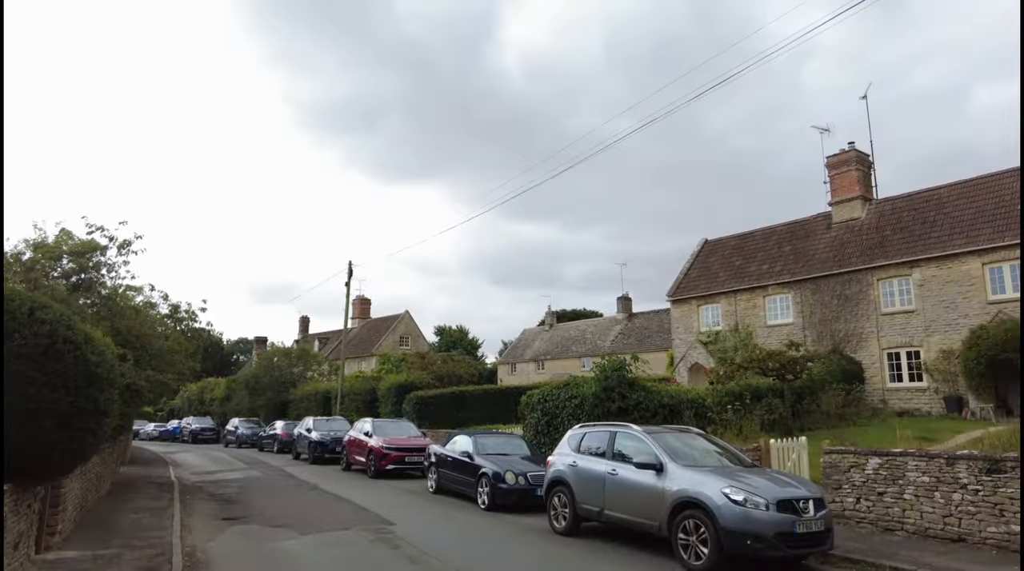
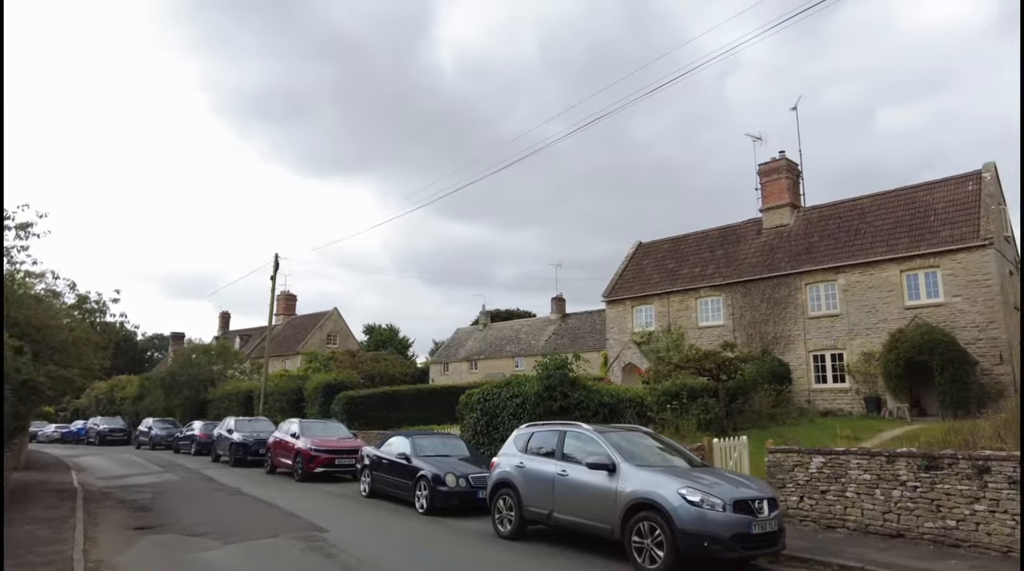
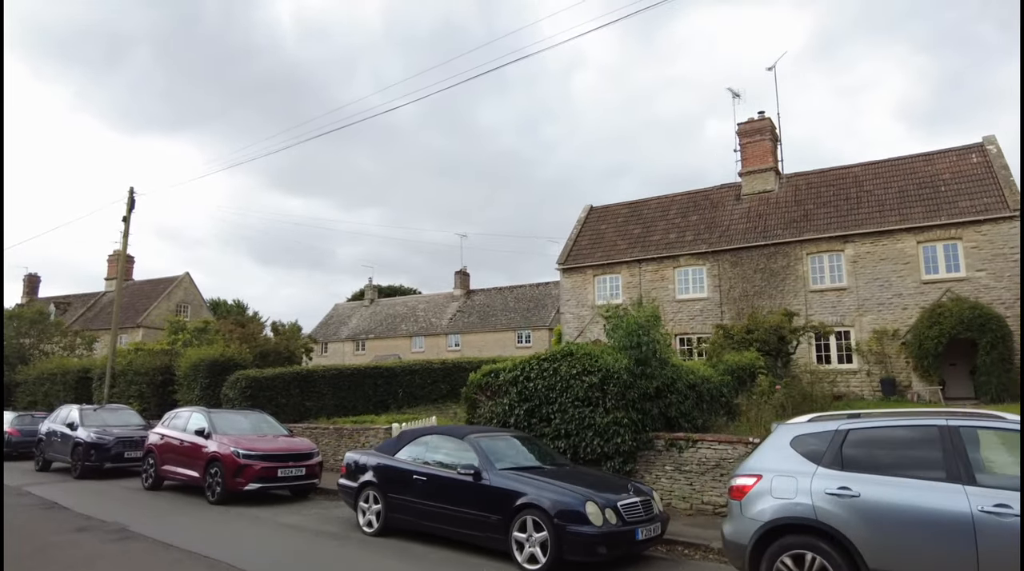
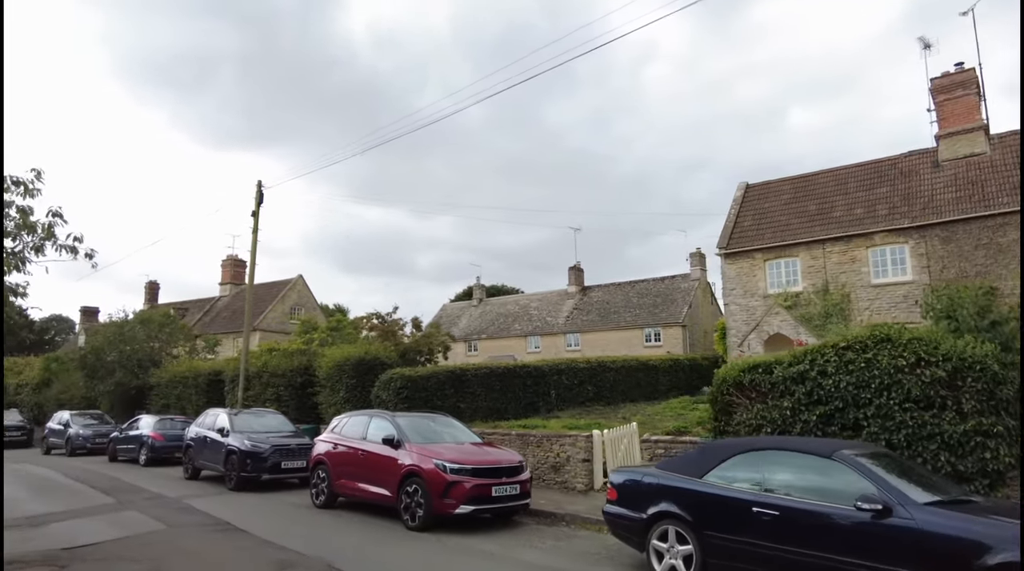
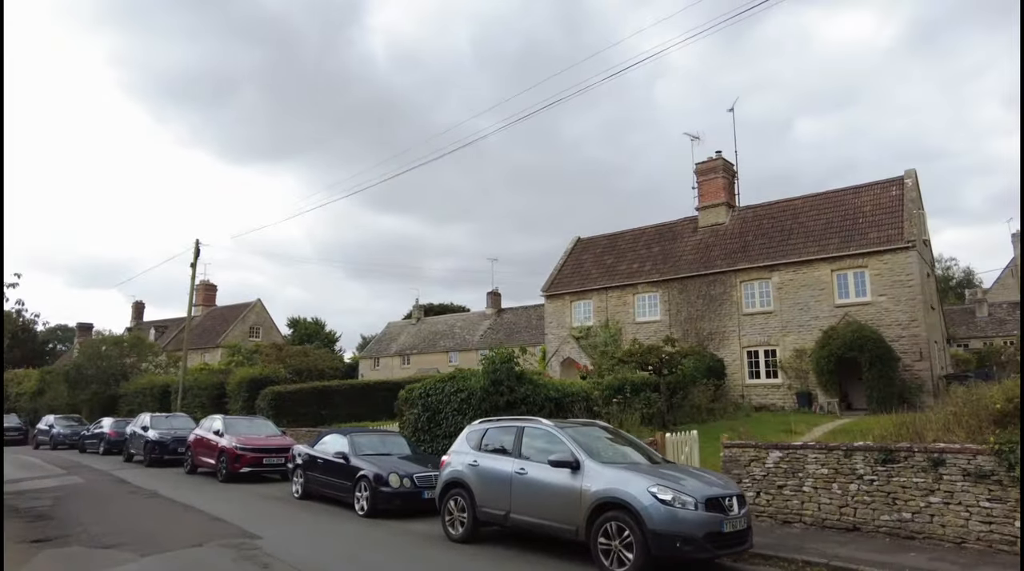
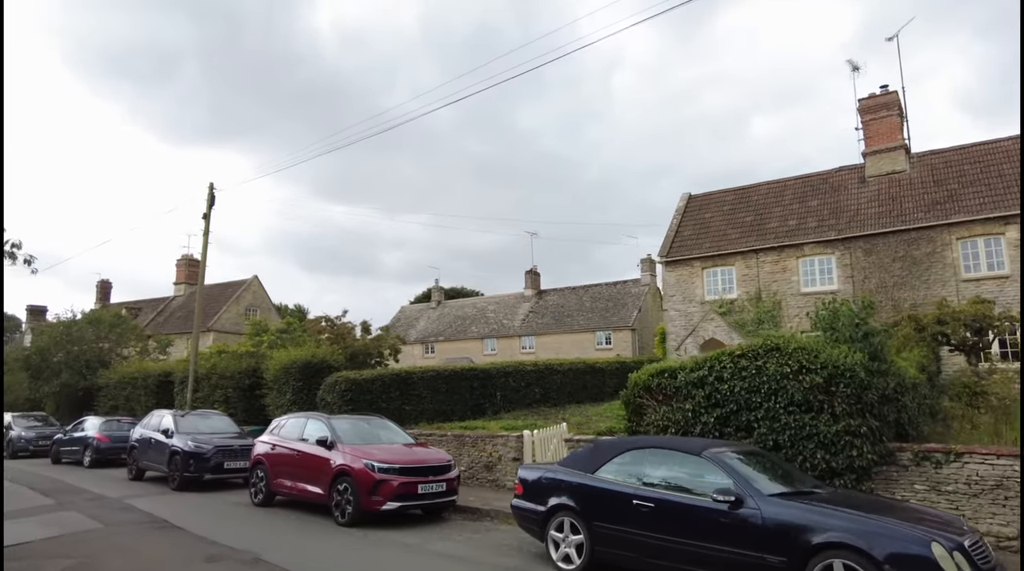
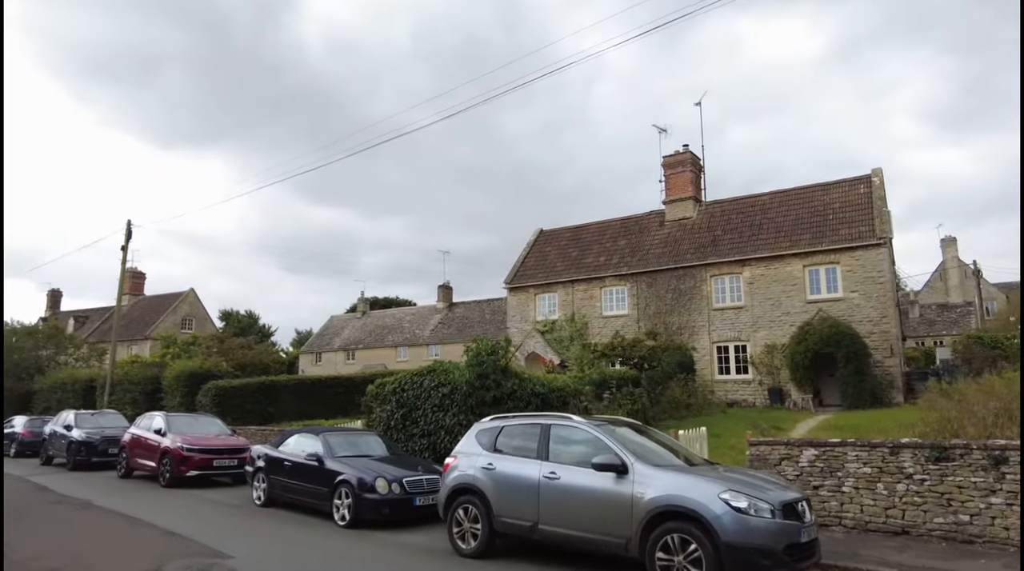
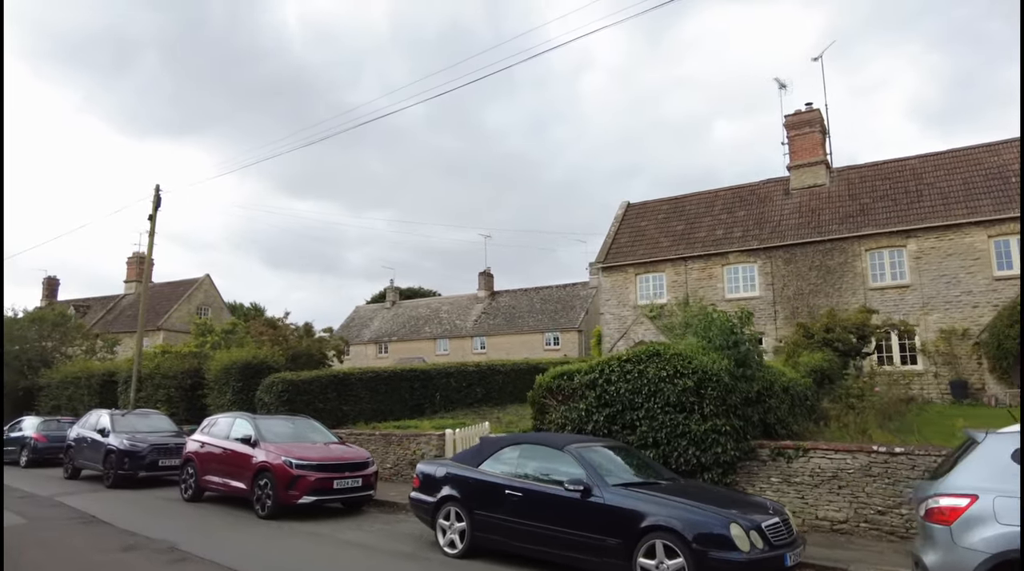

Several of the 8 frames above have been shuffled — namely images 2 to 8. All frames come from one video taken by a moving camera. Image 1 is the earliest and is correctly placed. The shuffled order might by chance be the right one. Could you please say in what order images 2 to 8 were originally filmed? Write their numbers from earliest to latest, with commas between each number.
2, 5, 7, 3, 8, 6, 4
